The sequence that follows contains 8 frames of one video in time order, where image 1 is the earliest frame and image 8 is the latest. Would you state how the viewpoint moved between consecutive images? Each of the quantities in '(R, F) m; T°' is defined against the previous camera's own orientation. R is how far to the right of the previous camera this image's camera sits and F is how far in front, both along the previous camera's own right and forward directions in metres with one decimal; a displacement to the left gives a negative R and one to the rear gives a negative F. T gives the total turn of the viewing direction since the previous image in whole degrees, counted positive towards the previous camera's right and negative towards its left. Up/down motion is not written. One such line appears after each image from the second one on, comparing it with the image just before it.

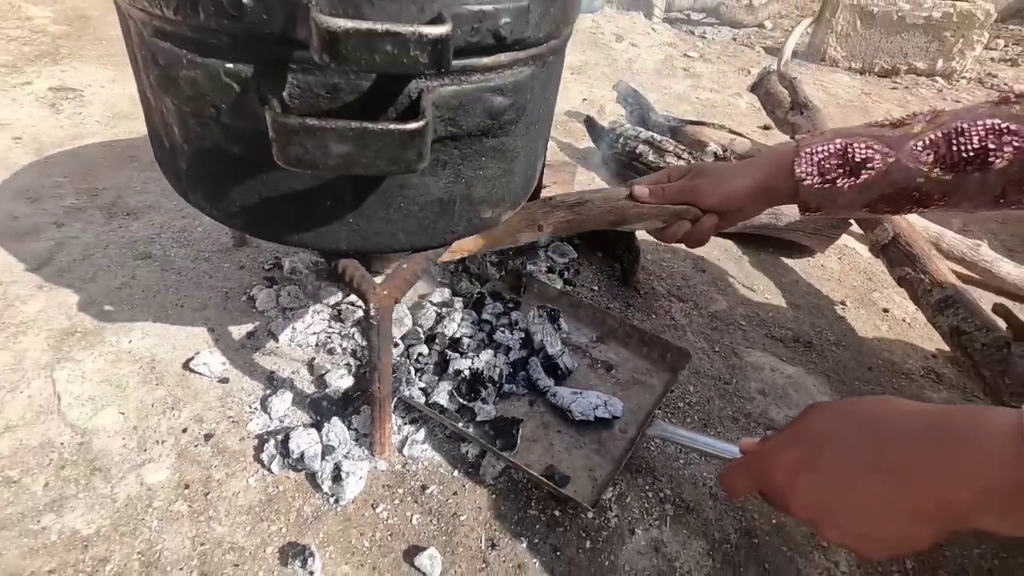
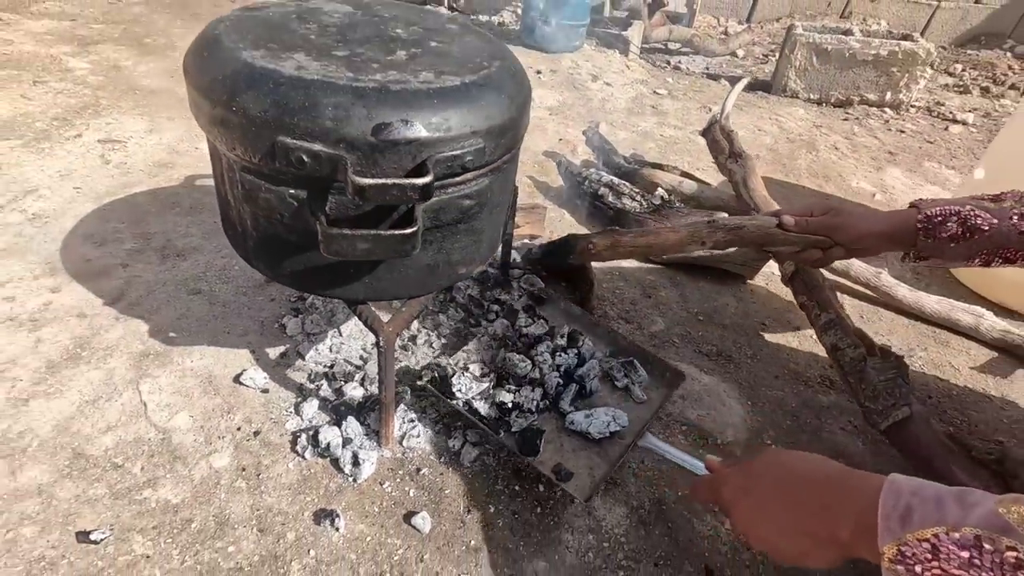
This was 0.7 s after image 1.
(0.0, -0.2) m; 0°
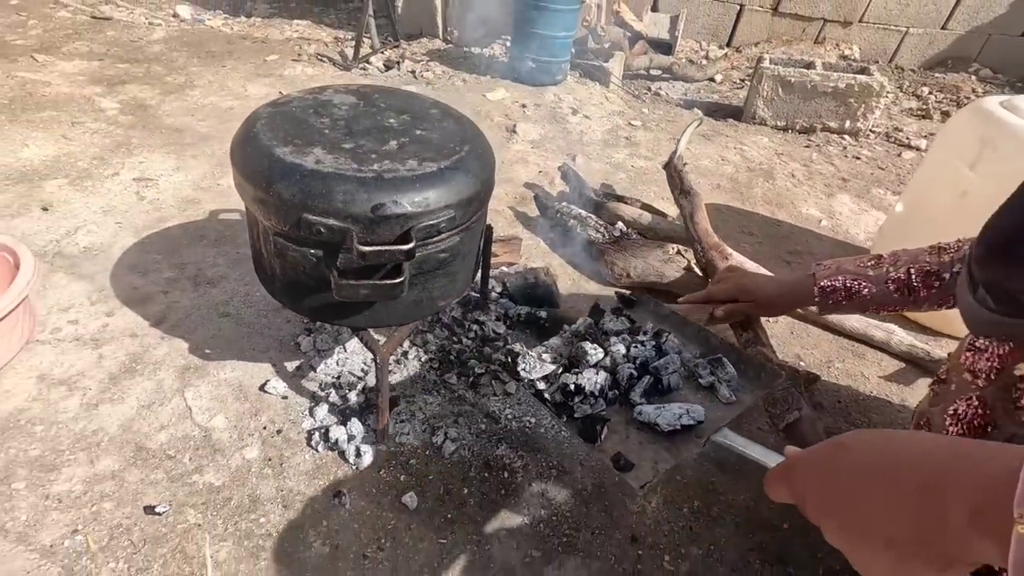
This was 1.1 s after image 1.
(+0.1, -0.2) m; 0°
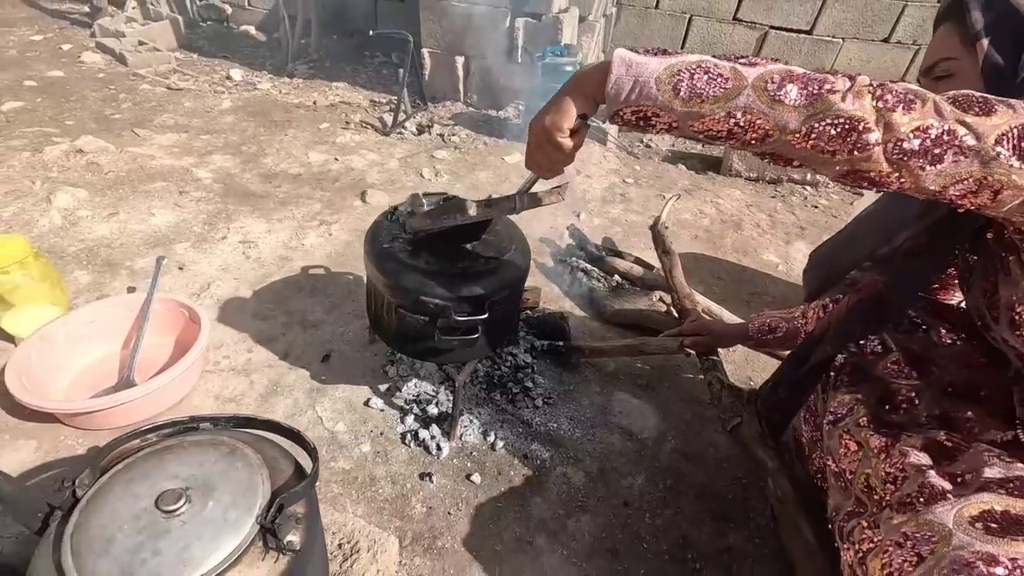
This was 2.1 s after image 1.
(-0.1, -0.5) m; 0°
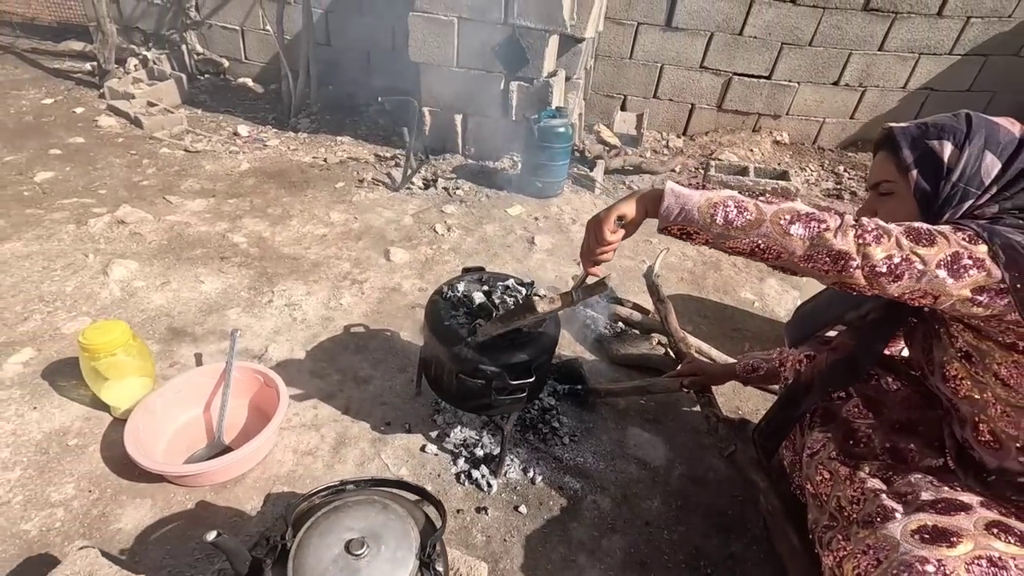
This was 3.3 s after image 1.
(-0.2, -0.3) m; +3°
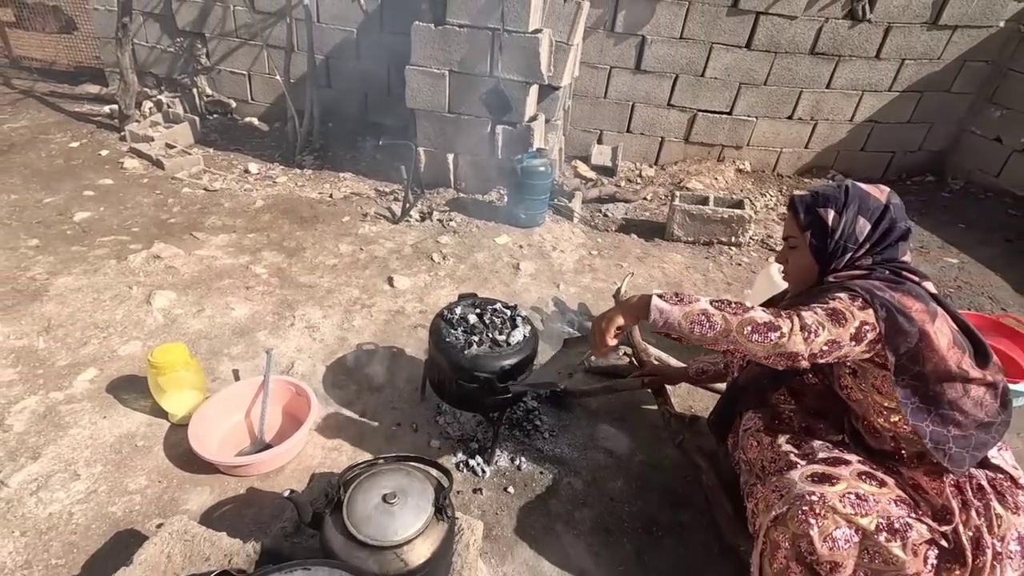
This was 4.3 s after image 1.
(0.0, -0.5) m; +1°
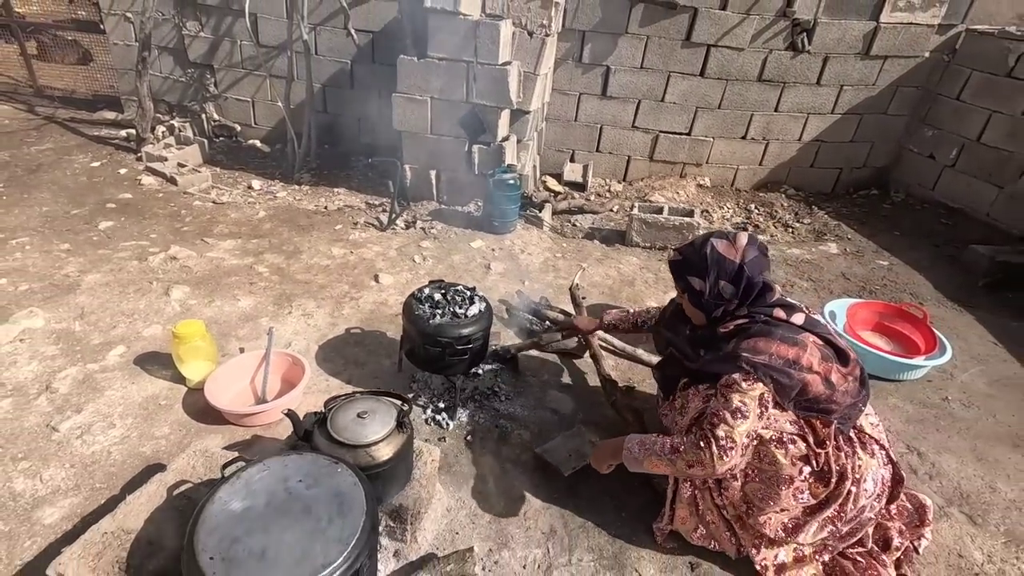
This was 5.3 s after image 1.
(+0.2, -0.5) m; 0°
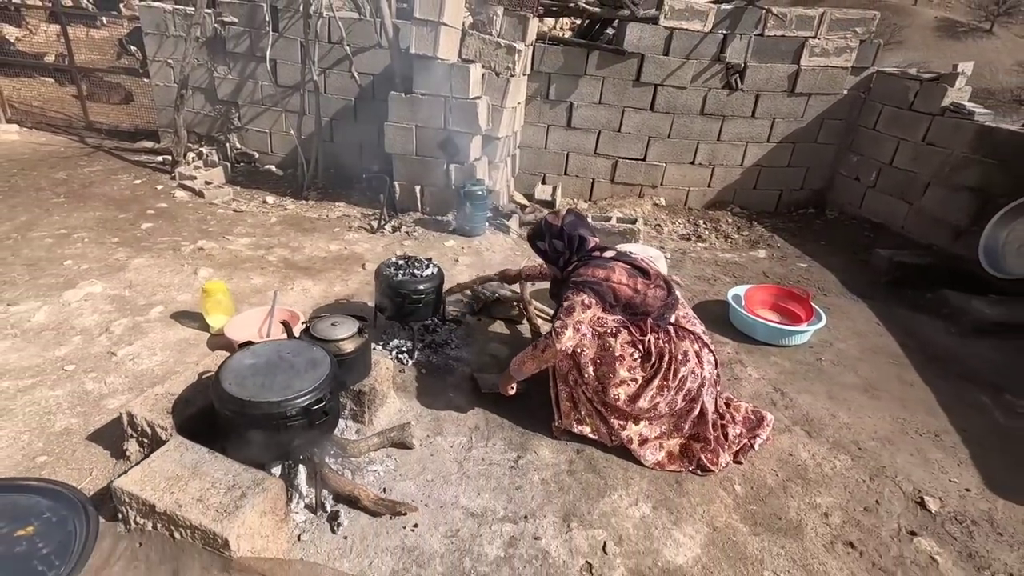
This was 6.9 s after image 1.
(+0.4, -0.9) m; -1°
